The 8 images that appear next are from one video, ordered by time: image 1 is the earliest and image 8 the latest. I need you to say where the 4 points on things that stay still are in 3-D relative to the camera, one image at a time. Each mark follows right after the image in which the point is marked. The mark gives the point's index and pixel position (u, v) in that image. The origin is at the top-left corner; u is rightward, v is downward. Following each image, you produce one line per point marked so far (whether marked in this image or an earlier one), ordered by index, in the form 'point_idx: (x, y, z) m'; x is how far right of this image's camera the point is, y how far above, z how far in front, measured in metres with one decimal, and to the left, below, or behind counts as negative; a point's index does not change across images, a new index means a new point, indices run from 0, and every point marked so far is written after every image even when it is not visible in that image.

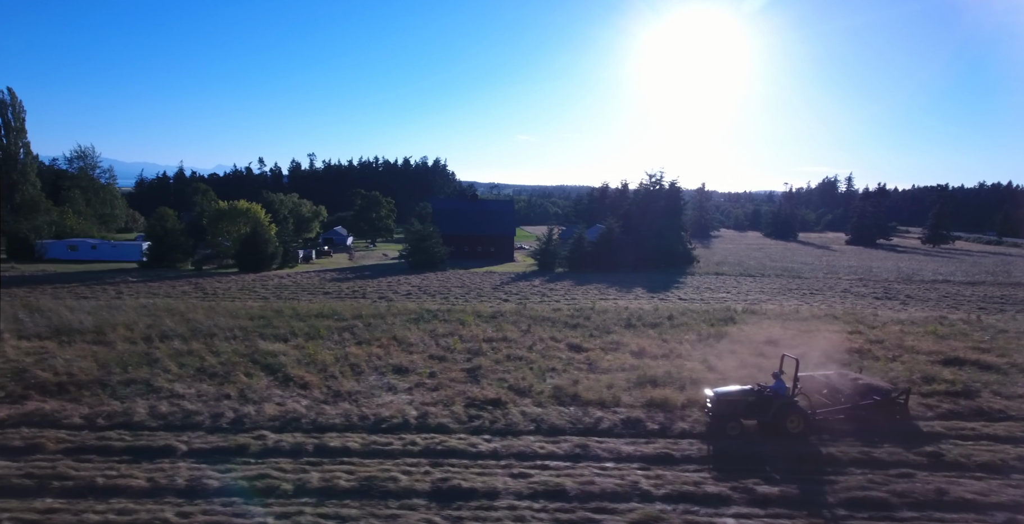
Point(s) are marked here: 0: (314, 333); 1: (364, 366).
0: (-5.0, -1.8, +13.7) m
1: (-2.8, -2.0, +10.6) m
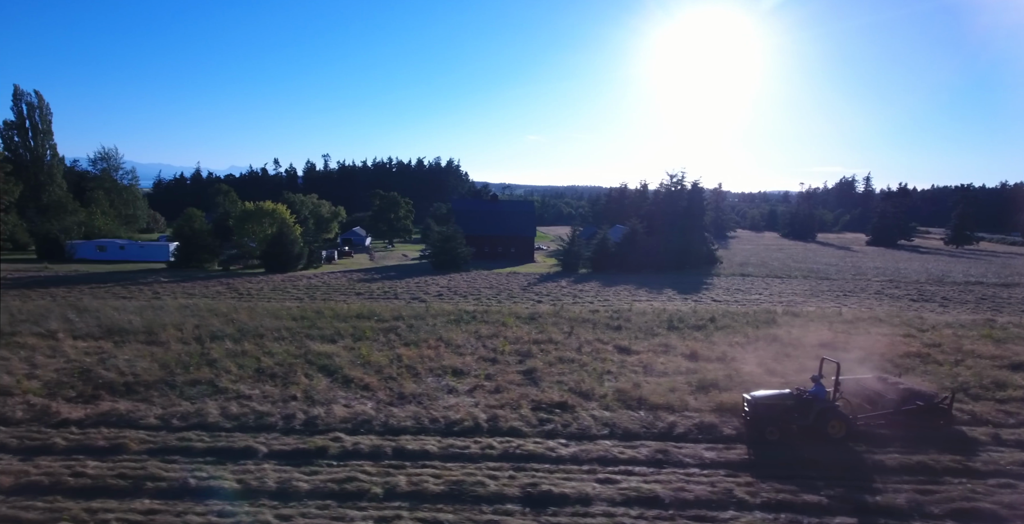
0: (-3.8, -1.9, +13.7) m
1: (-1.8, -2.1, +10.6) m
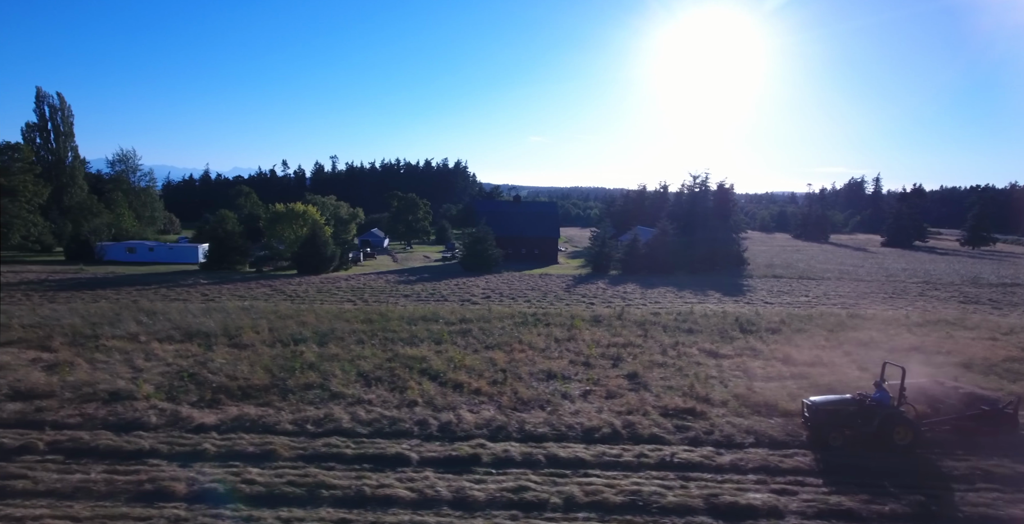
0: (-1.8, -1.9, +13.6) m
1: (+0.2, -2.1, +10.4) m
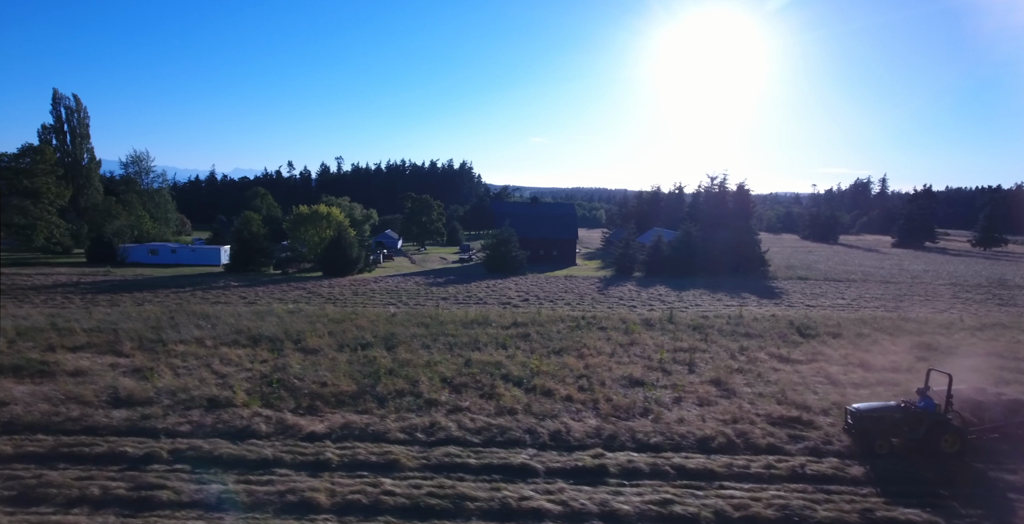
0: (-0.3, -2.0, +13.5) m
1: (+1.8, -2.2, +10.3) m
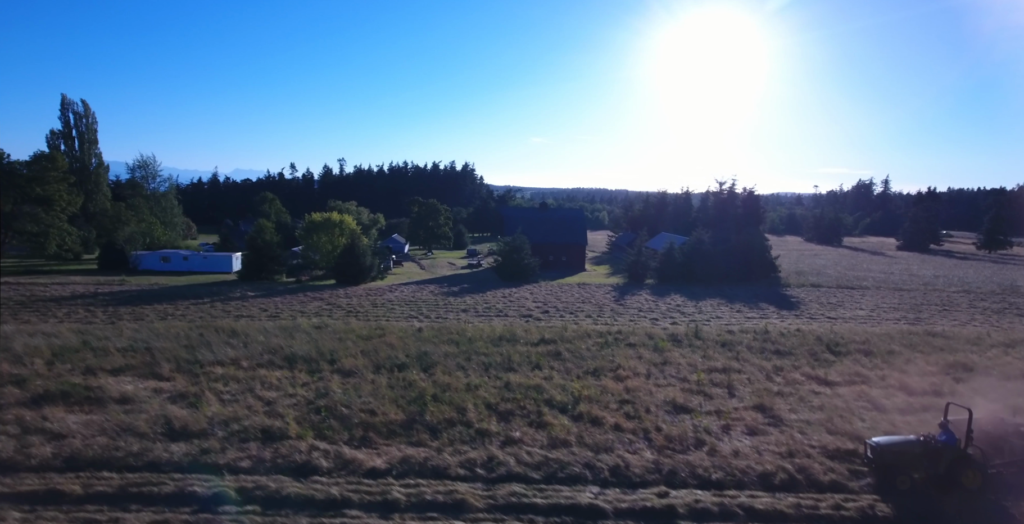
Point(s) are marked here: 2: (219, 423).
0: (+0.6, -2.5, +13.5) m
1: (+2.6, -2.7, +10.3) m
2: (-4.7, -2.6, +8.7) m
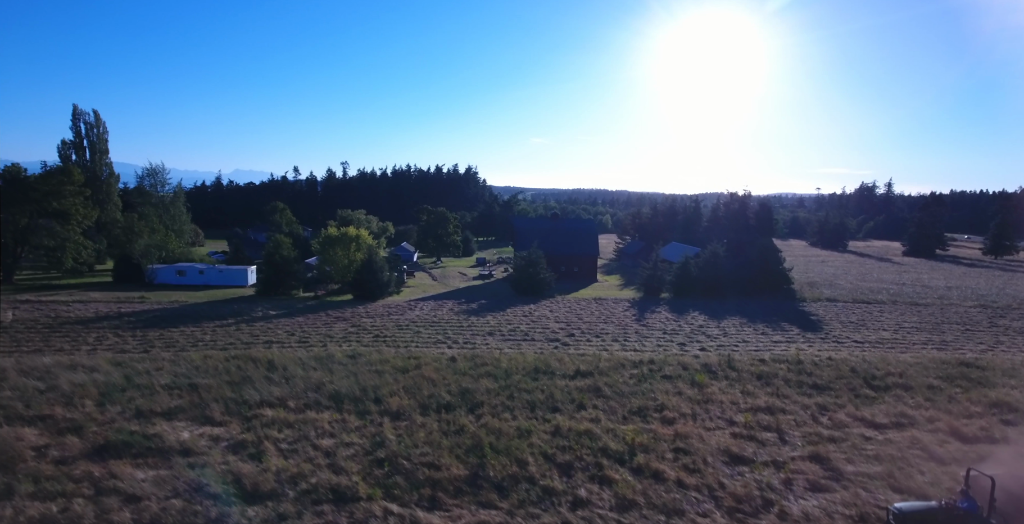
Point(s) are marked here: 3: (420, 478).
0: (+1.7, -3.5, +13.6) m
1: (+3.7, -3.7, +10.4) m
2: (-3.7, -3.5, +8.8) m
3: (-1.6, -3.6, +9.1) m
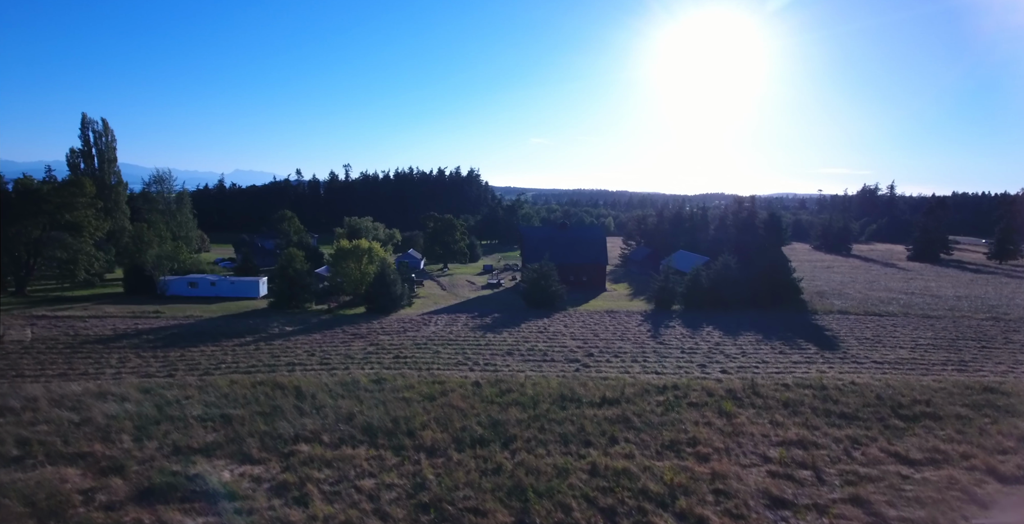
0: (+2.4, -4.3, +13.6) m
1: (+4.4, -4.5, +10.4) m
2: (-2.9, -4.3, +8.8) m
3: (-0.8, -4.4, +9.1) m
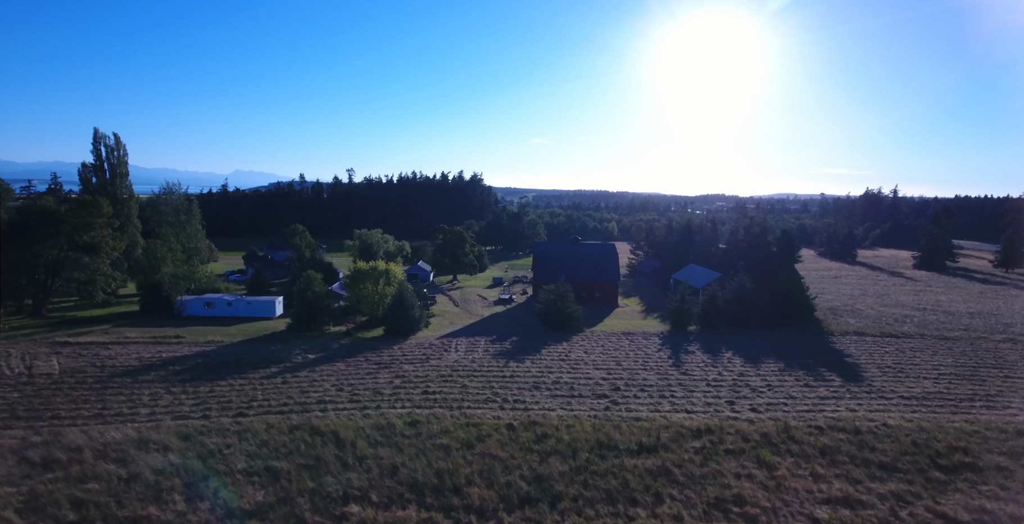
0: (+3.6, -5.8, +13.7) m
1: (+5.6, -5.9, +10.4) m
2: (-1.8, -5.8, +8.9) m
3: (+0.3, -5.8, +9.2) m
